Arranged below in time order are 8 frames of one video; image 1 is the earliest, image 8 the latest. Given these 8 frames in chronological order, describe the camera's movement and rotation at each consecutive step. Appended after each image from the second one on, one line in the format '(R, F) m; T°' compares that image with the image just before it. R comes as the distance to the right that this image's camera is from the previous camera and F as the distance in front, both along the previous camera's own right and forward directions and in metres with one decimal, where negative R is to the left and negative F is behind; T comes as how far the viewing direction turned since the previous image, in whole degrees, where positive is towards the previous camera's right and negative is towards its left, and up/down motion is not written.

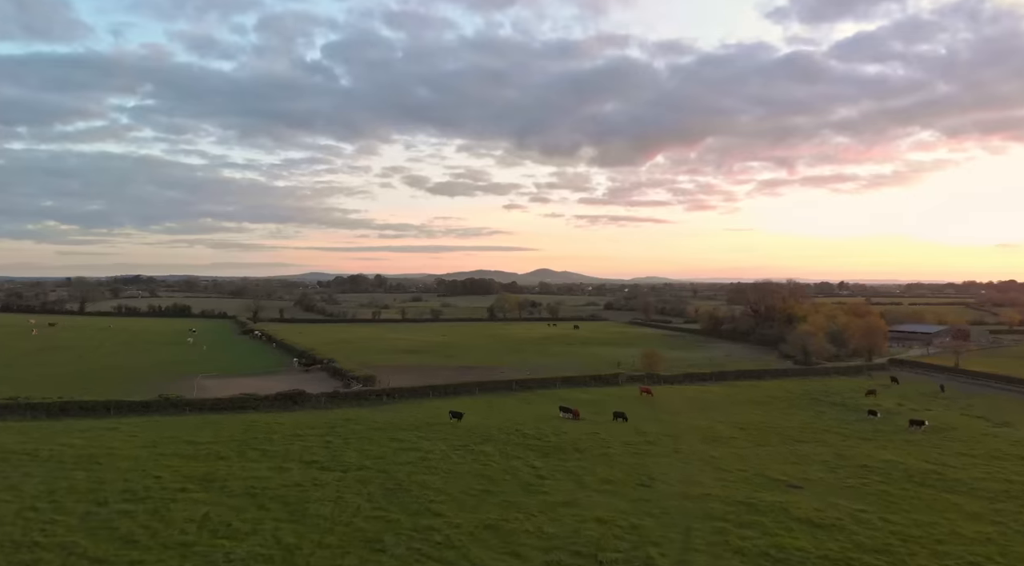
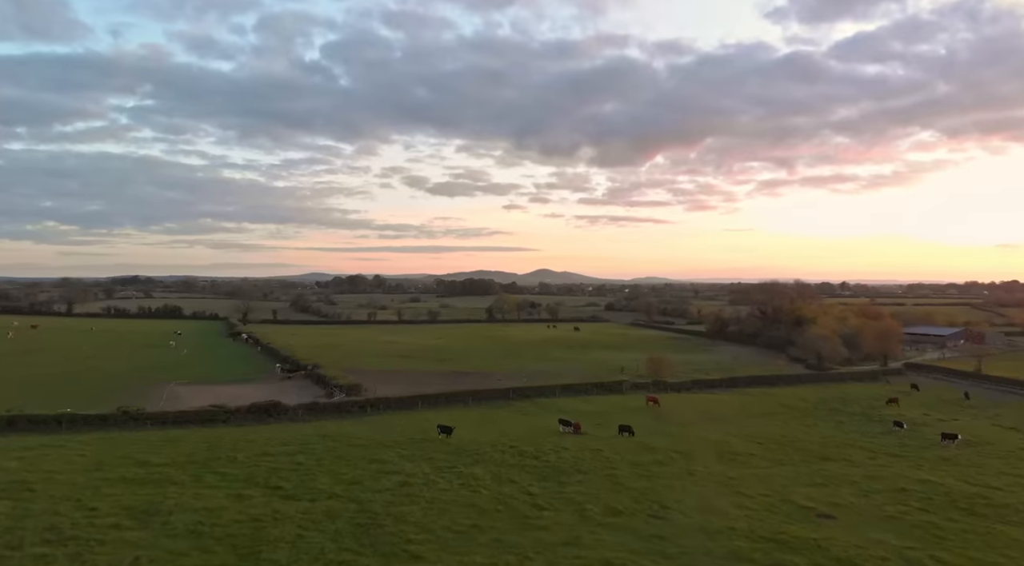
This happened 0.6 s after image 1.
(+0.2, +3.4) m; 0°
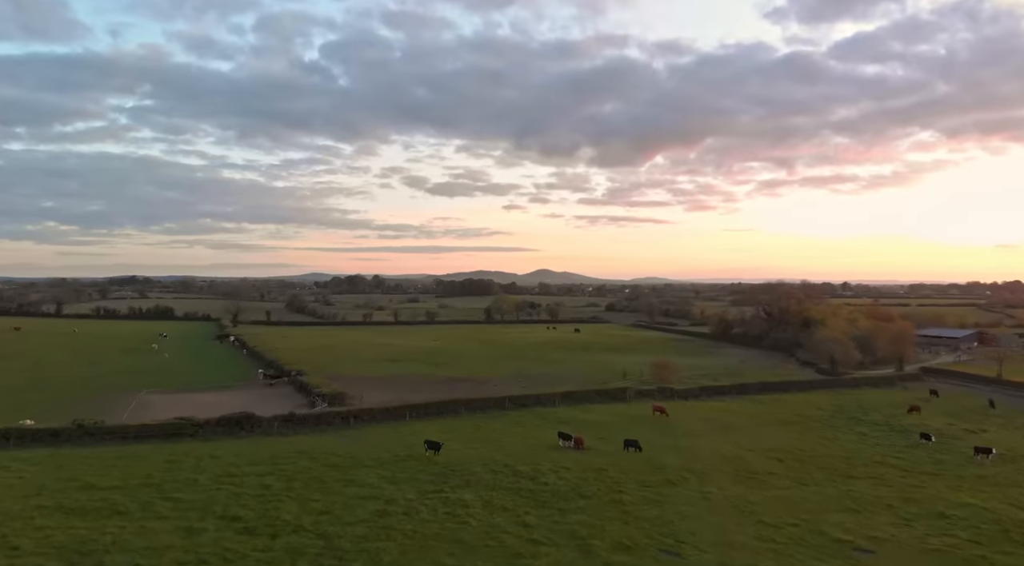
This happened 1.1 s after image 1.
(+0.2, +3.0) m; 0°
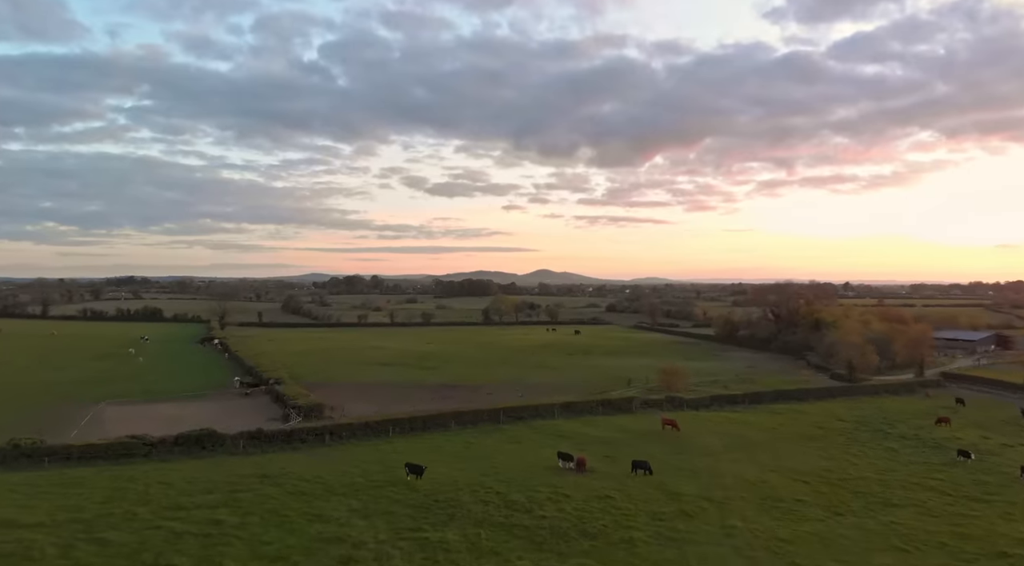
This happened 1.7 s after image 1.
(+0.2, +3.6) m; 0°
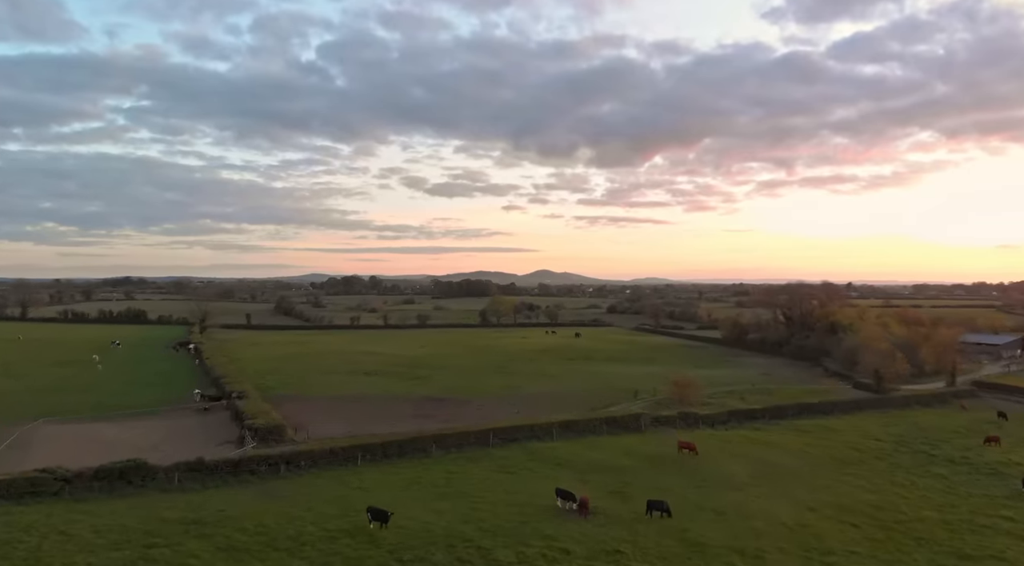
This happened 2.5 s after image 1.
(+0.4, +4.9) m; 0°
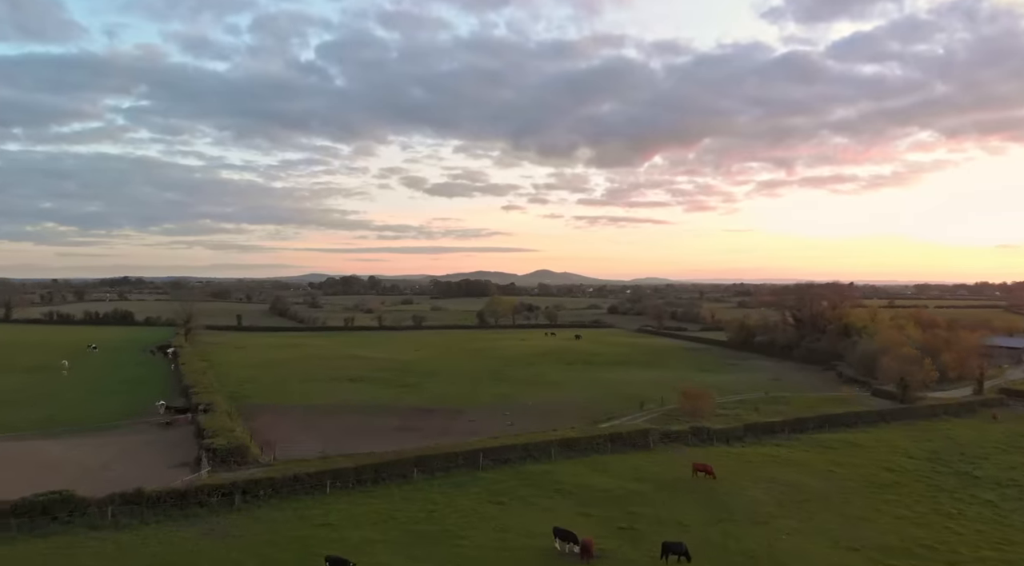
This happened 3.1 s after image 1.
(+0.3, +3.6) m; 0°
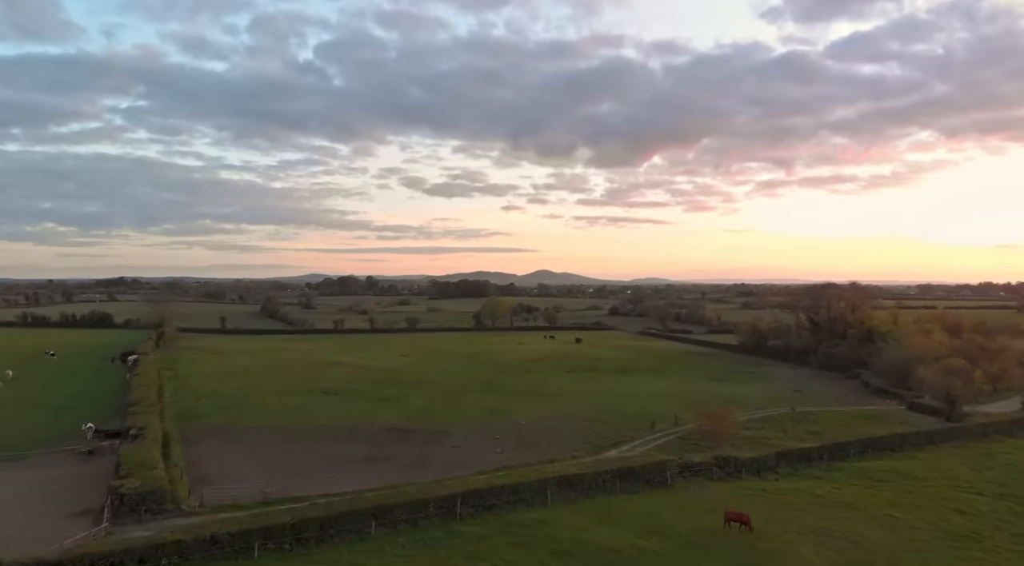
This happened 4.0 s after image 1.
(+0.4, +5.6) m; 0°
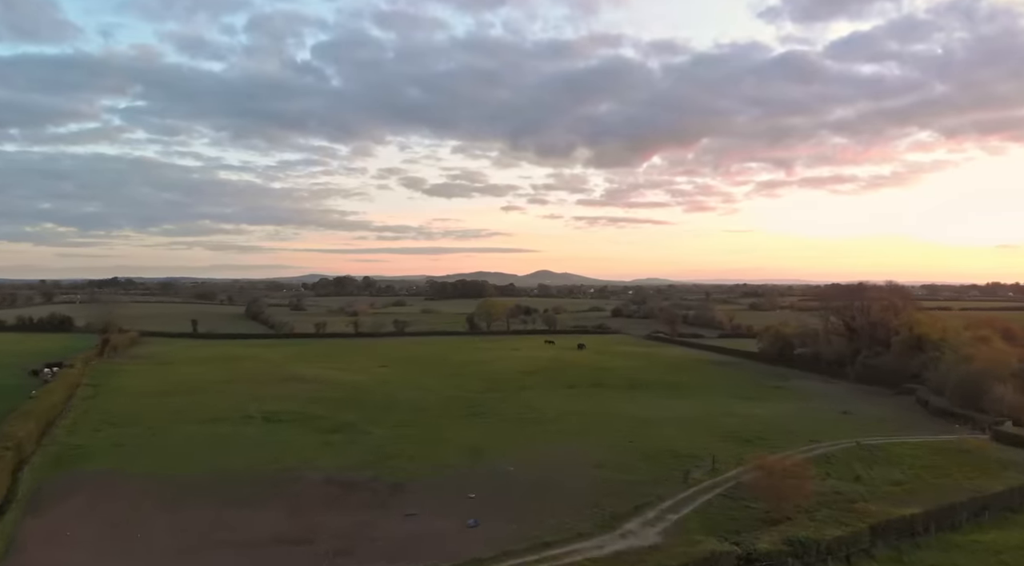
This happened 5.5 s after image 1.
(+0.6, +9.3) m; 0°
